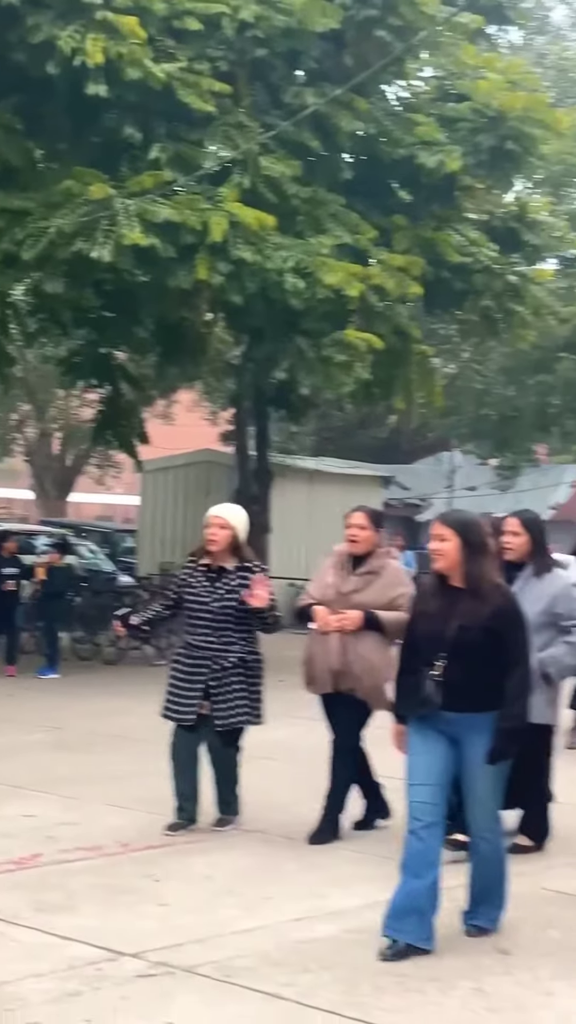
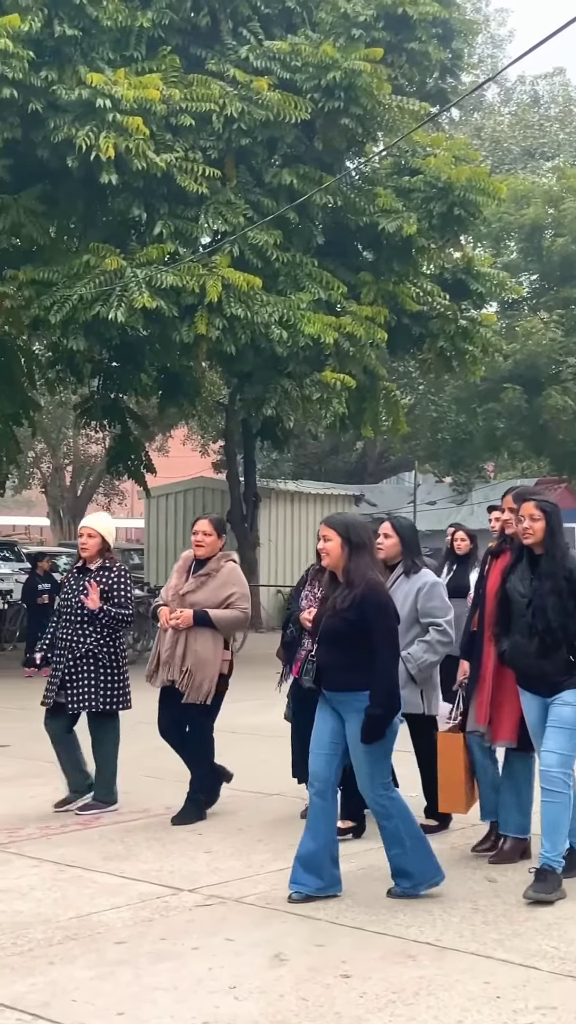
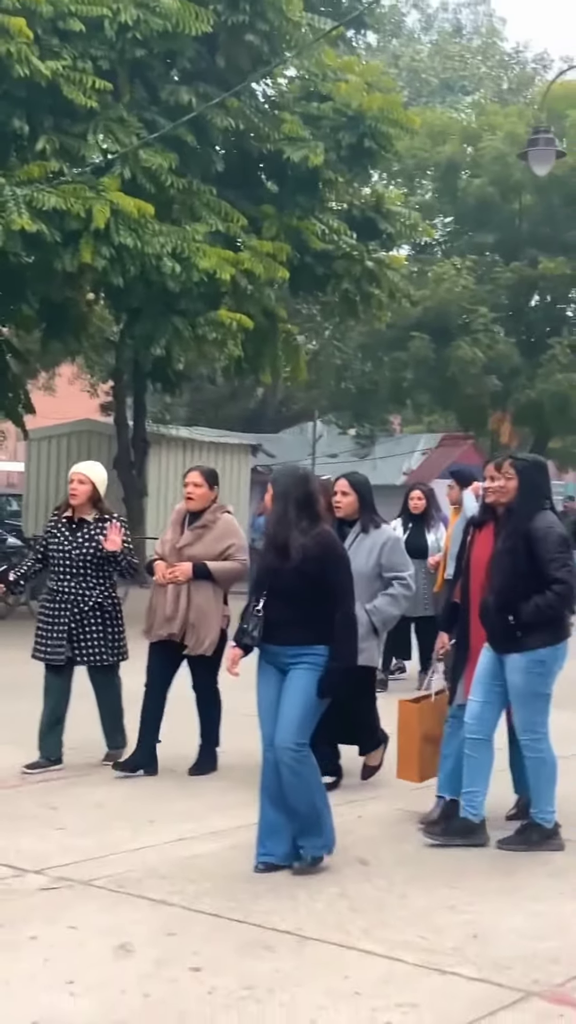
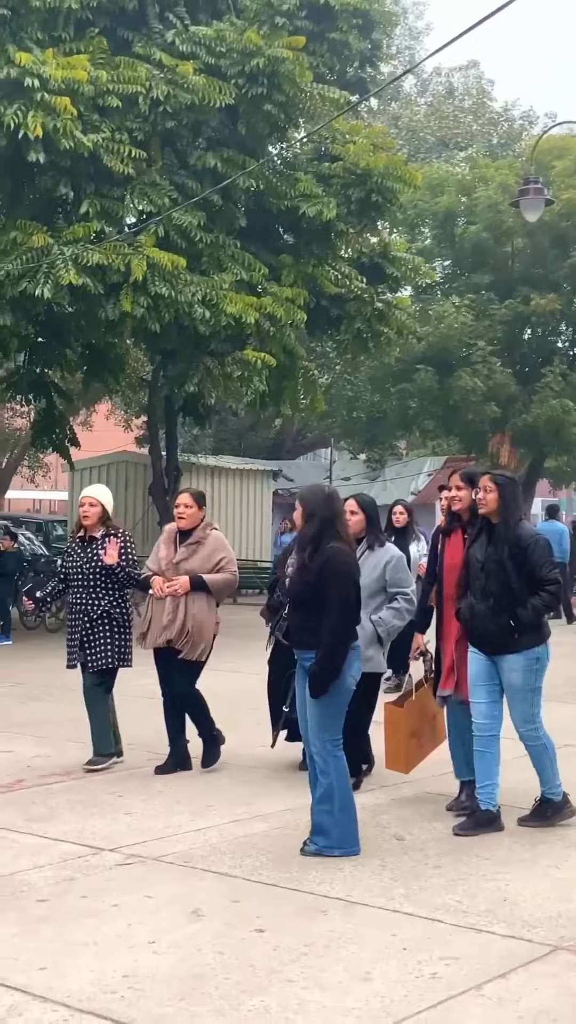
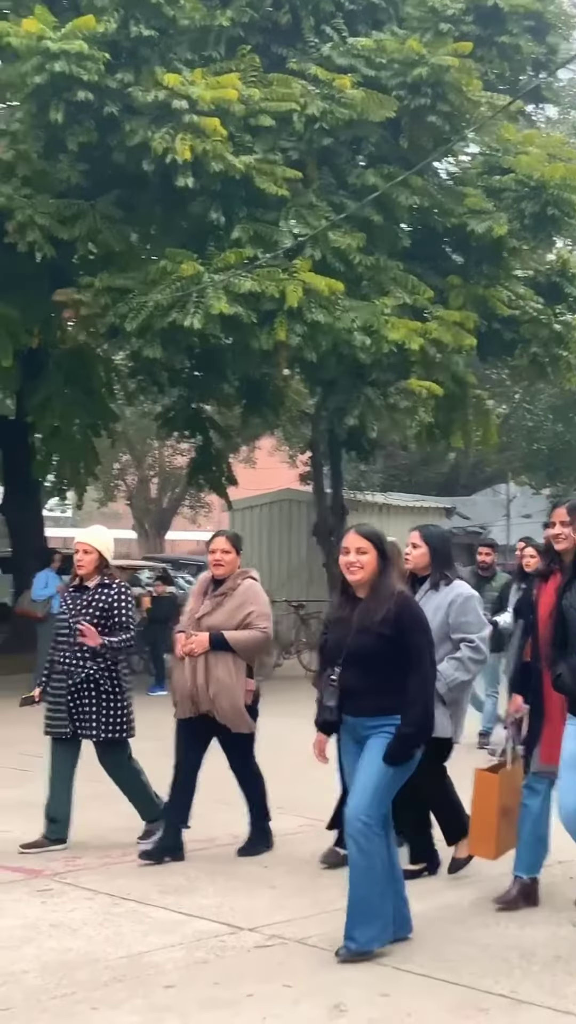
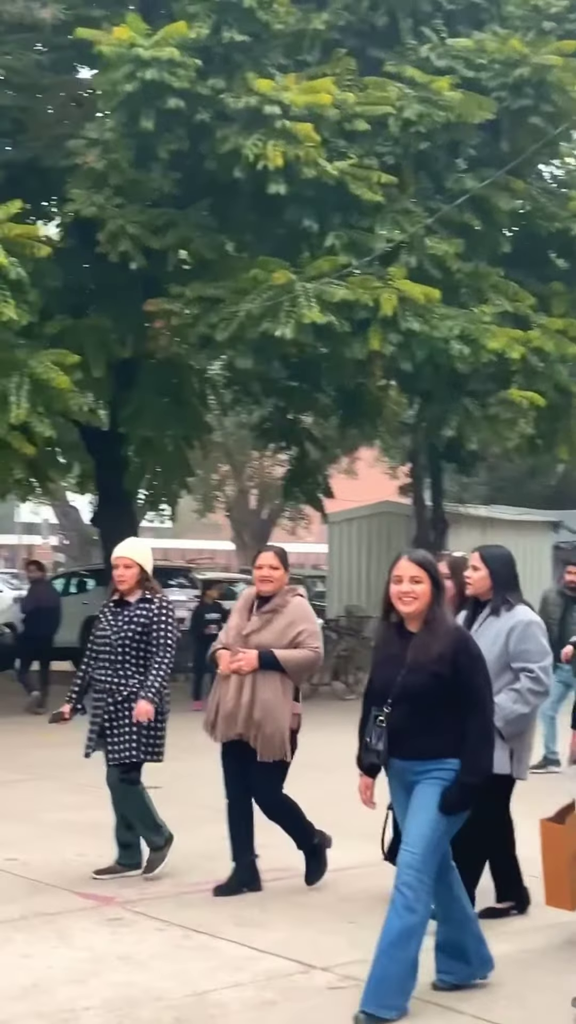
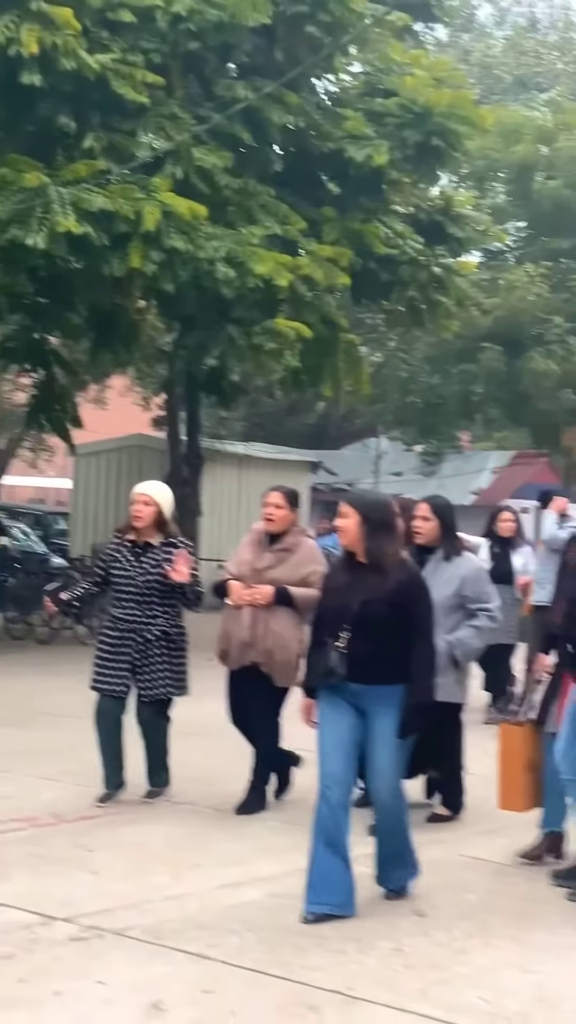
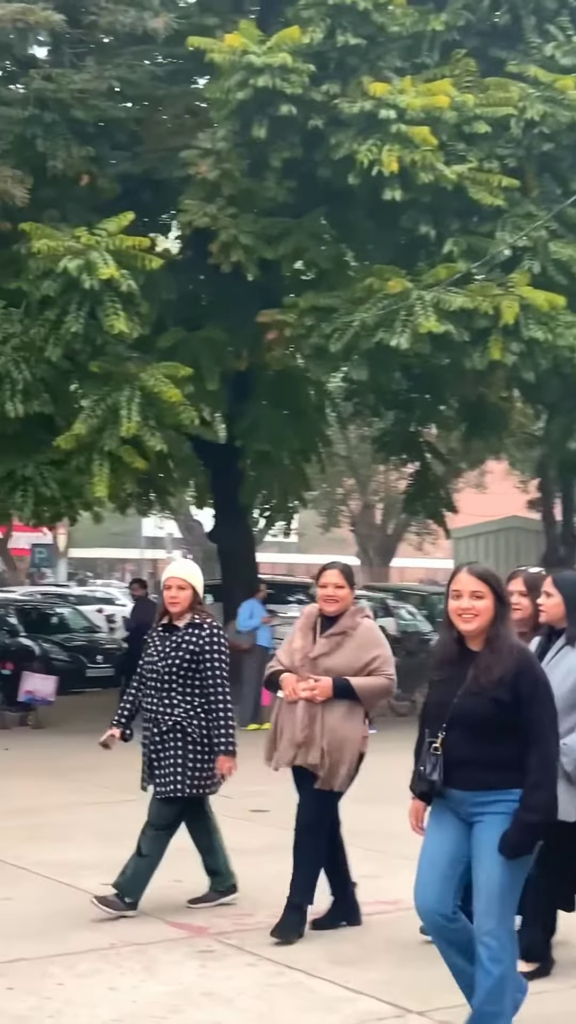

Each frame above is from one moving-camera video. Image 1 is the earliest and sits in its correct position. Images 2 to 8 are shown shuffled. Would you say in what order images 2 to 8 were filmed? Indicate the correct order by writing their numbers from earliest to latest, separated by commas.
7, 3, 4, 2, 5, 6, 8
